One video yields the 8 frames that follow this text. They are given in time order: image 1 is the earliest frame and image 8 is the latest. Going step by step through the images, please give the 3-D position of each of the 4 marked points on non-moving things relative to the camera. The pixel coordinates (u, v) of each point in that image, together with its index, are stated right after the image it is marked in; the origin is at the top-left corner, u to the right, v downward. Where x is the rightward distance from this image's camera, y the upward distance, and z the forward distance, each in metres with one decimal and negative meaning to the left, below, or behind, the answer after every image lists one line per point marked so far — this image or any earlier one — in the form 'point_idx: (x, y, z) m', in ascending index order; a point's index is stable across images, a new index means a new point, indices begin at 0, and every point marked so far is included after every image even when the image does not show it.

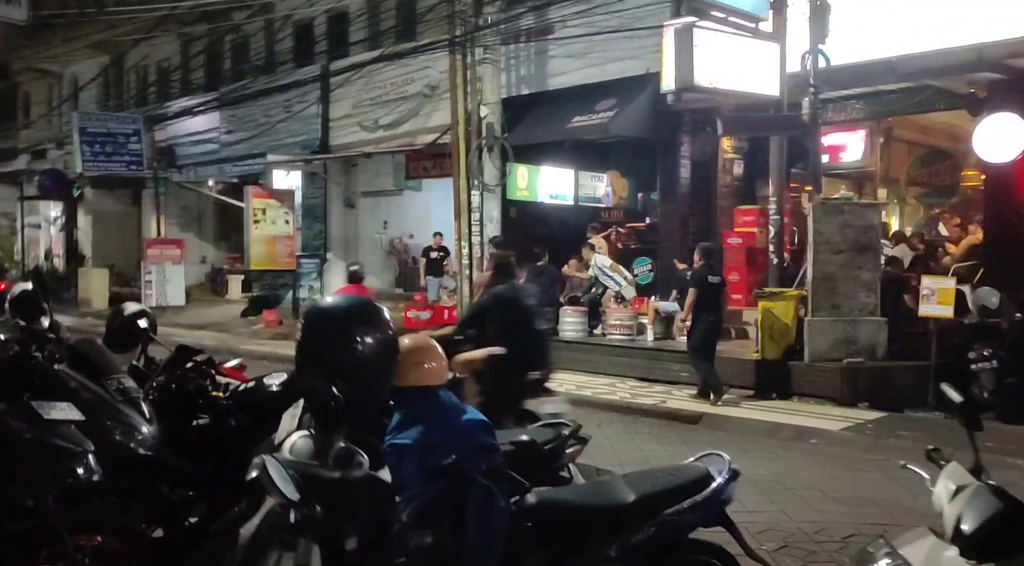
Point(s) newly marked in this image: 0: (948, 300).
0: (+4.8, -0.2, +11.9) m
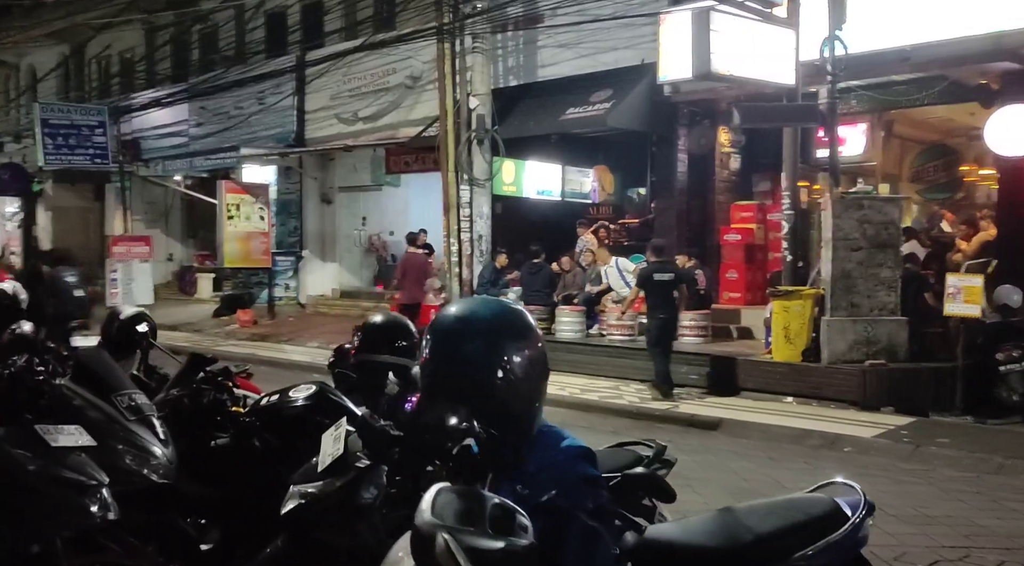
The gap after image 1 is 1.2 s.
0: (+4.9, -0.2, +11.4) m
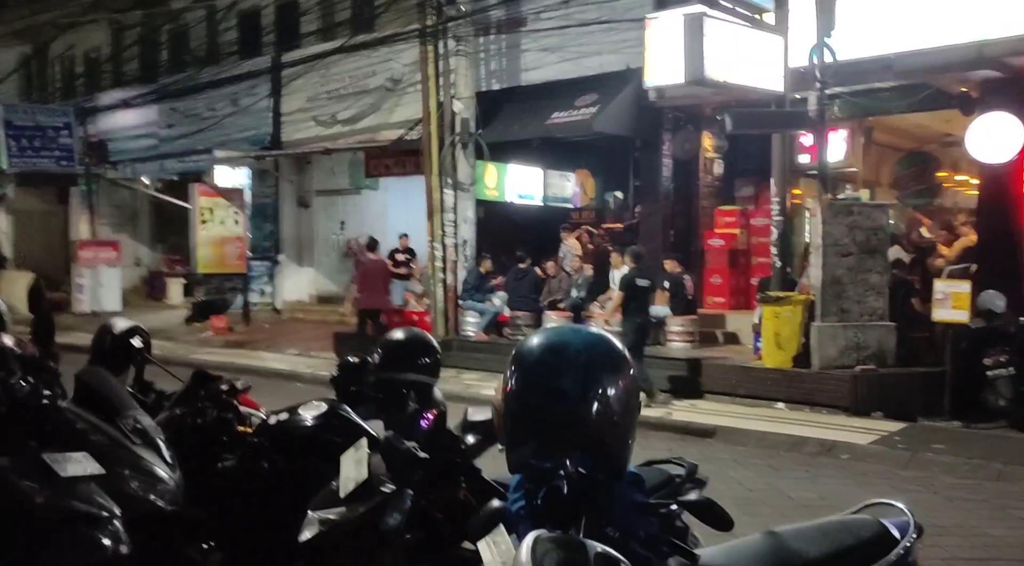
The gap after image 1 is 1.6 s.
0: (+4.8, -0.2, +11.4) m
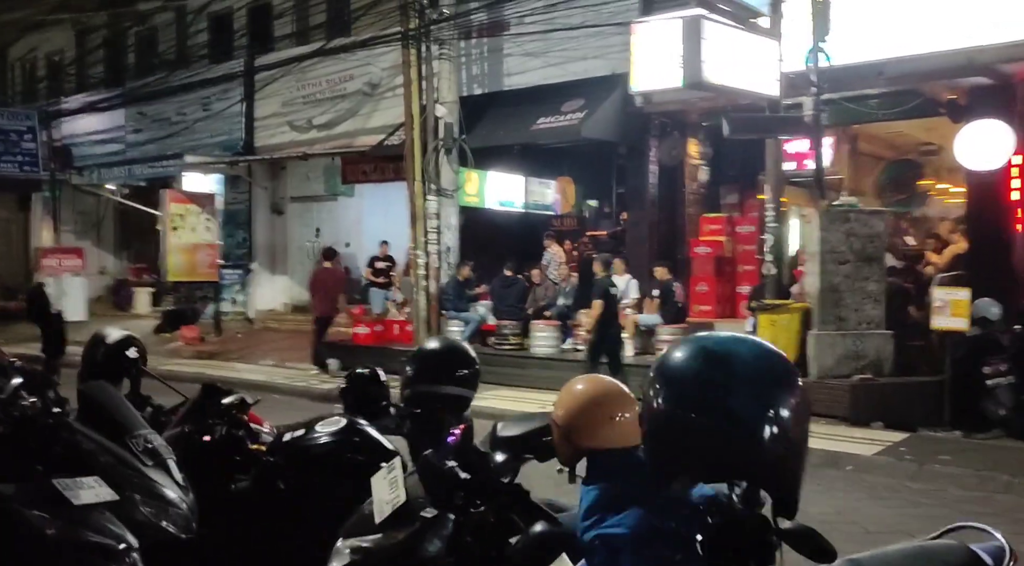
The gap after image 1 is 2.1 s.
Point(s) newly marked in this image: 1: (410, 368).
0: (+4.7, -0.3, +11.3) m
1: (-0.4, -0.4, +4.4) m
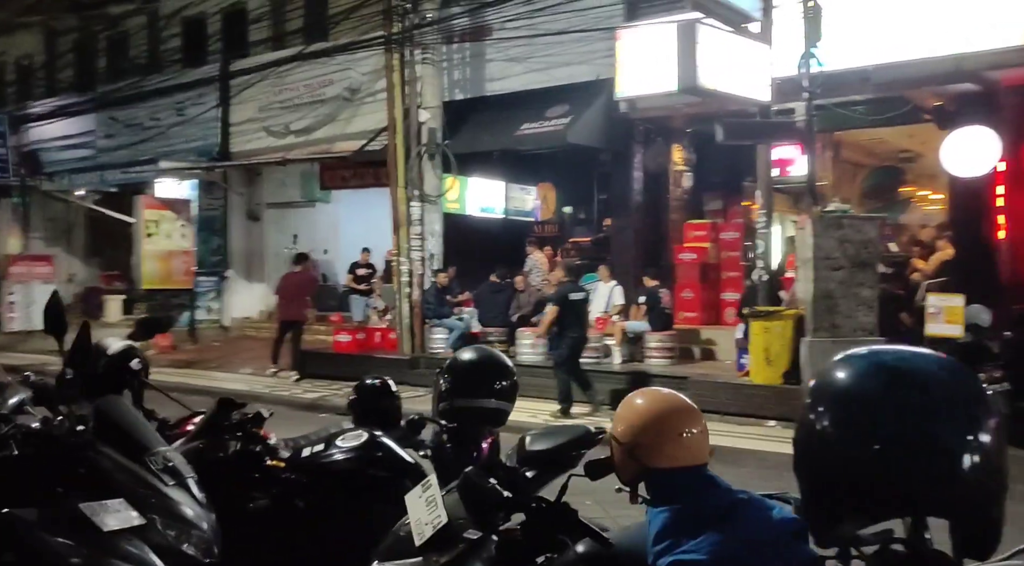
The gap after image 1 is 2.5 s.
0: (+4.6, -0.4, +11.2) m
1: (-0.3, -0.4, +4.2) m
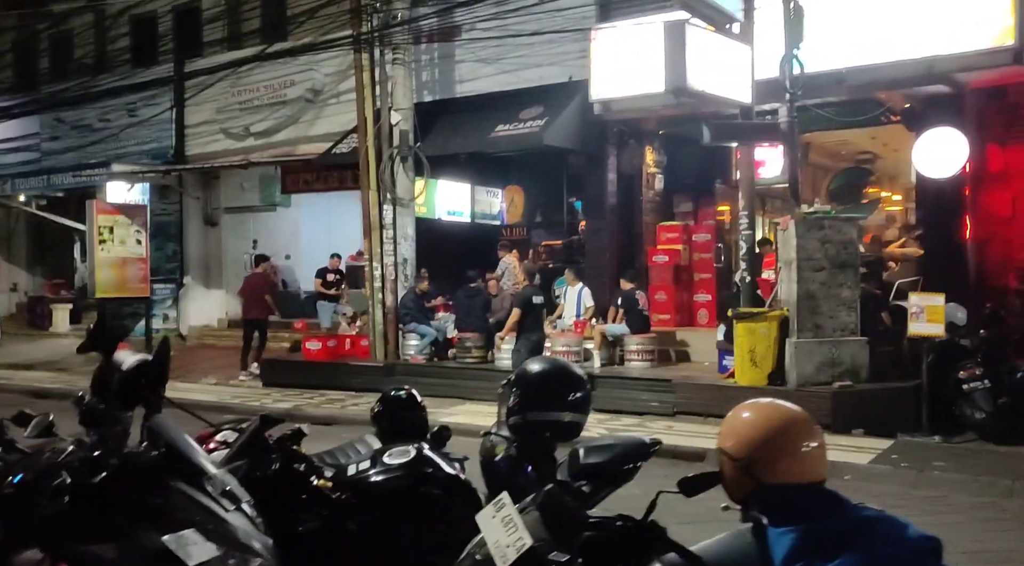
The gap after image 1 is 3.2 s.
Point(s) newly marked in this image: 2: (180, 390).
0: (+4.5, -0.4, +11.3) m
1: (0.0, -0.4, +4.0) m
2: (-4.7, -1.5, +15.5) m
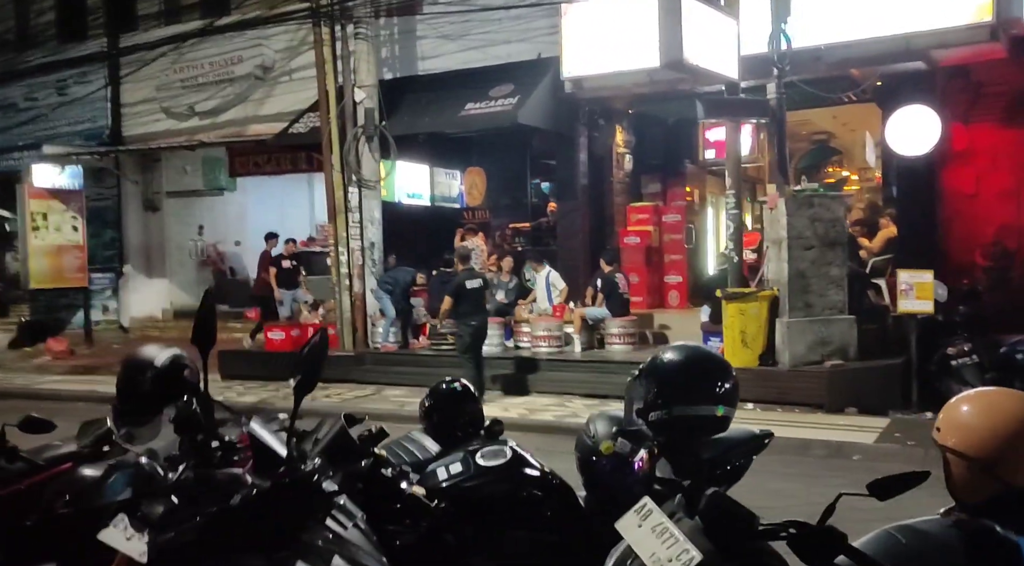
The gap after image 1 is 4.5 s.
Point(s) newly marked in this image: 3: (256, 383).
0: (+4.3, -0.1, +11.2) m
1: (+0.5, -0.3, +3.6) m
2: (-5.1, -1.4, +14.7) m
3: (-3.4, -1.3, +14.2) m
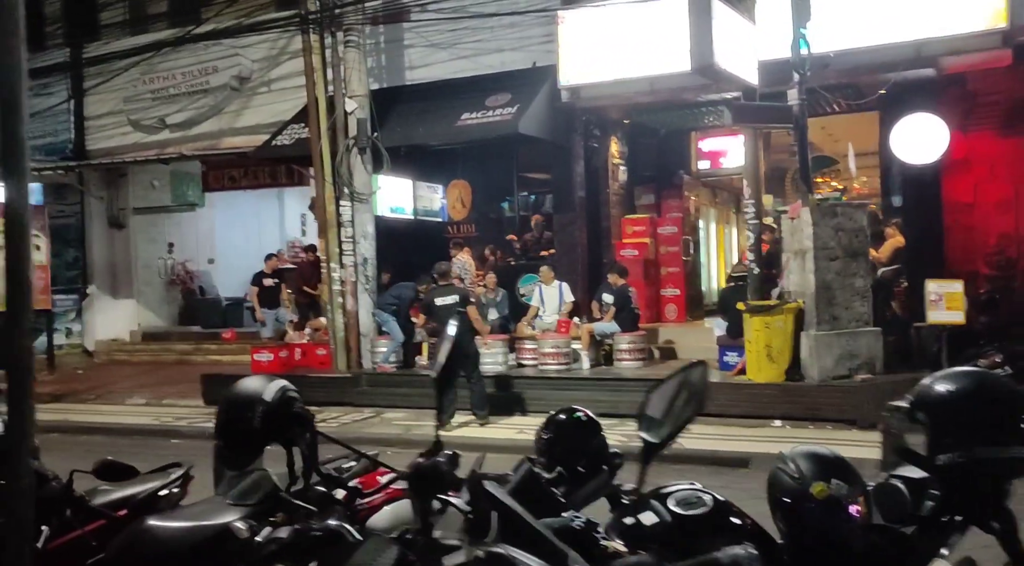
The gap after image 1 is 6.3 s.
0: (+4.5, -0.2, +11.0) m
1: (+1.2, -0.4, +3.2) m
2: (-5.1, -1.6, +13.8) m
3: (-3.3, -1.6, +13.4) m
